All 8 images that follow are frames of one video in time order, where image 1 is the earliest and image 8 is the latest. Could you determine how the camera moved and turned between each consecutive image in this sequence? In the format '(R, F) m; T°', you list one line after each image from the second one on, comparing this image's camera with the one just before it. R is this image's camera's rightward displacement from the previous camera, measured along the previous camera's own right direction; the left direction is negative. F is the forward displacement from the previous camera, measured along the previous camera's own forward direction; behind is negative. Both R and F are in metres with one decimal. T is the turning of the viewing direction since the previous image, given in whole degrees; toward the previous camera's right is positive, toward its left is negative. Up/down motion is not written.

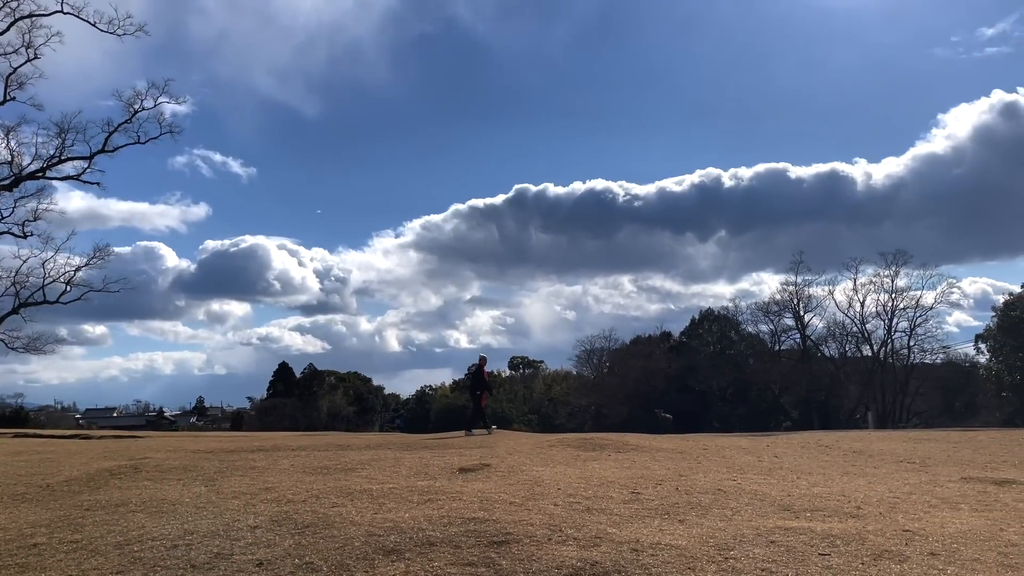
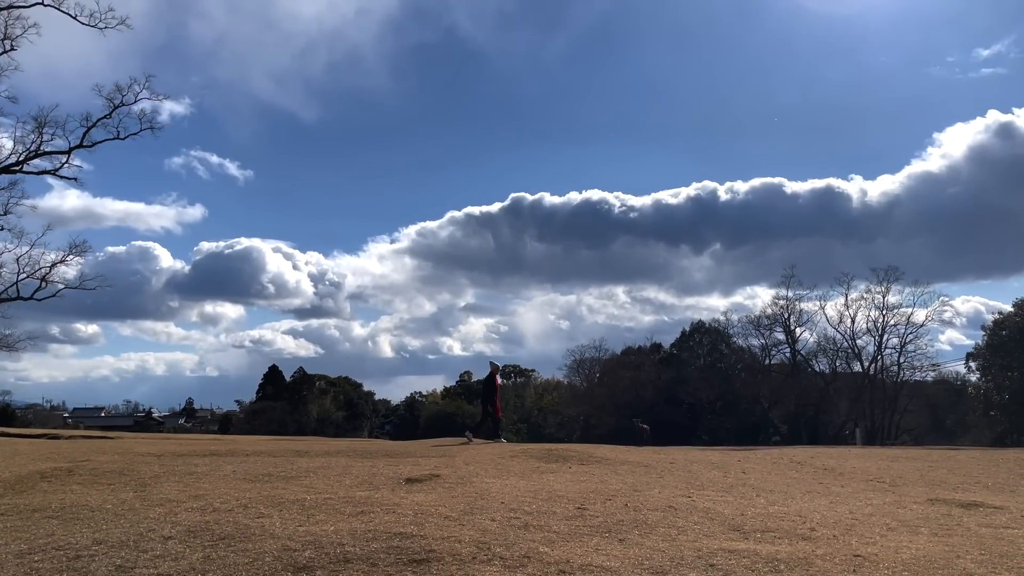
(+0.5, +0.4) m; 0°
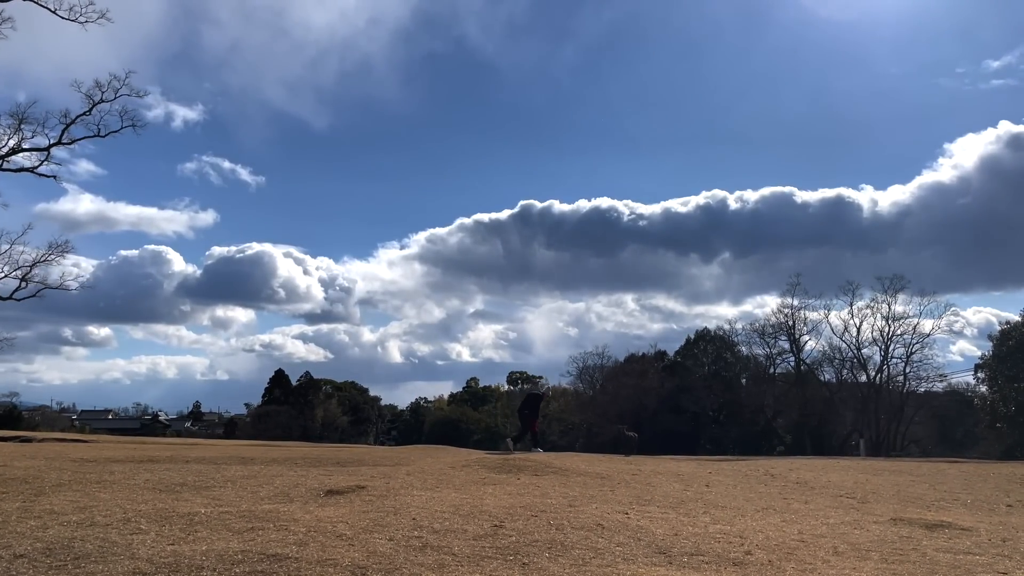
(+0.8, +0.8) m; -1°
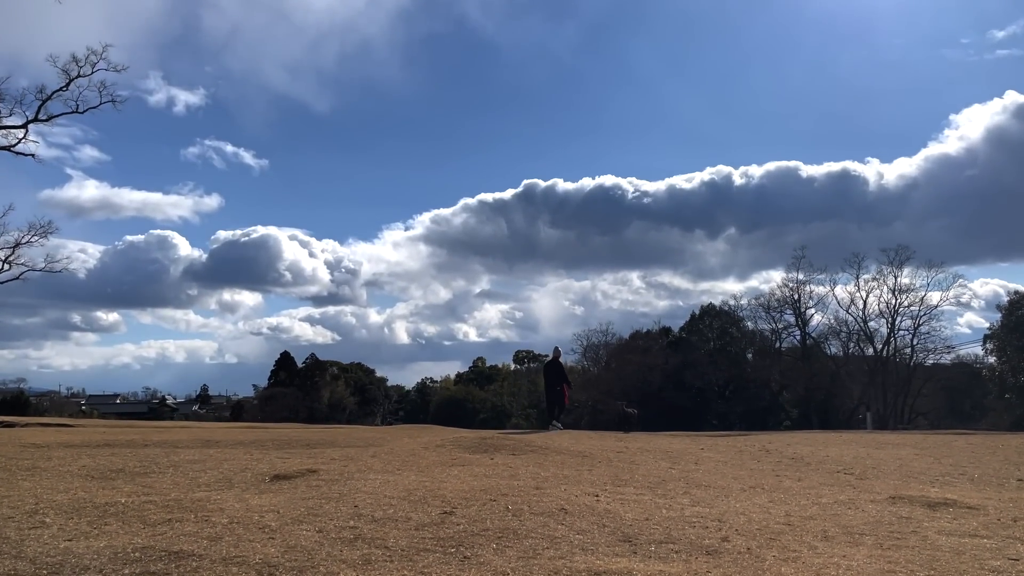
(+0.4, +0.8) m; 0°
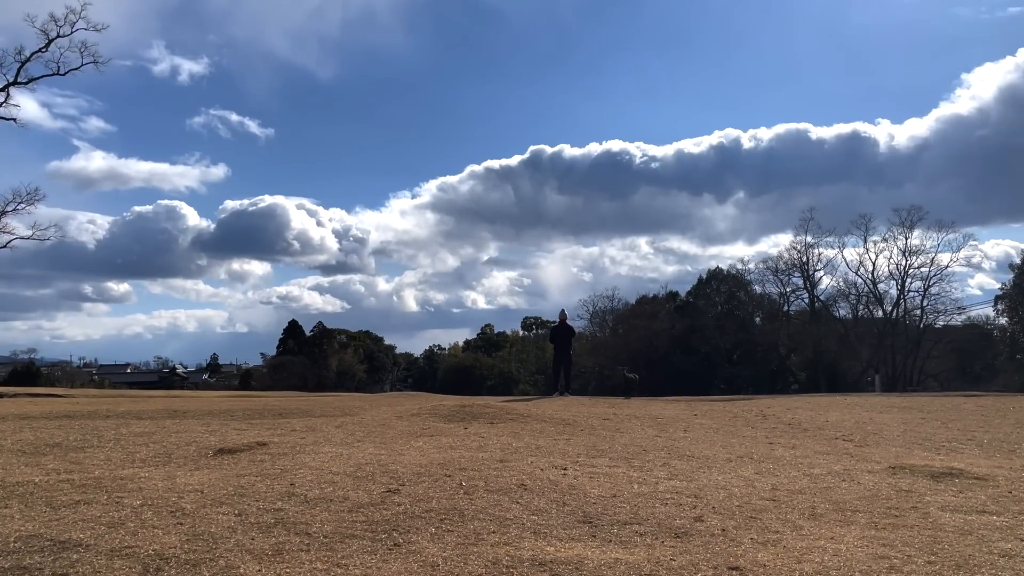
(+0.4, +0.8) m; -1°
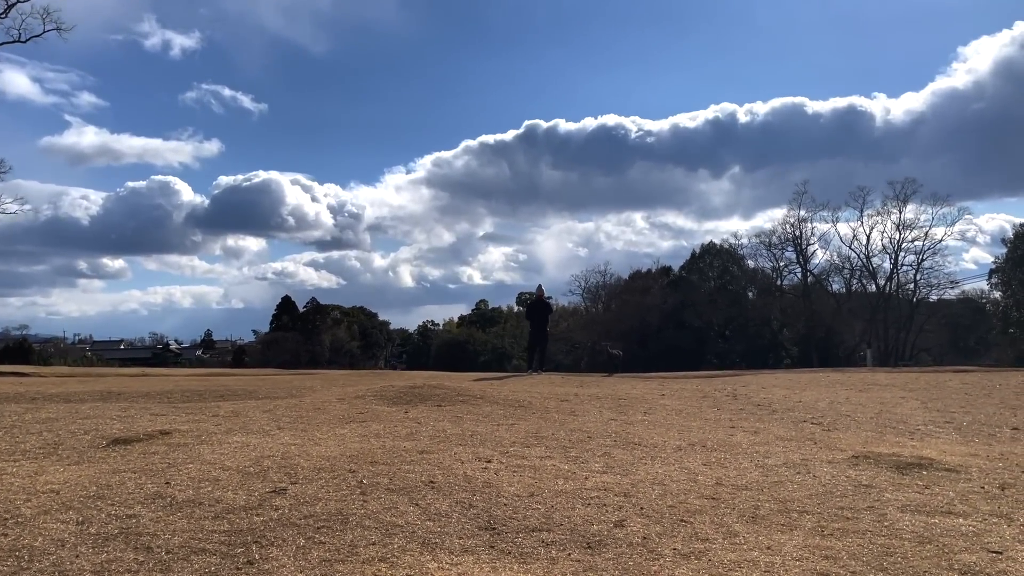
(+0.6, +0.8) m; 0°
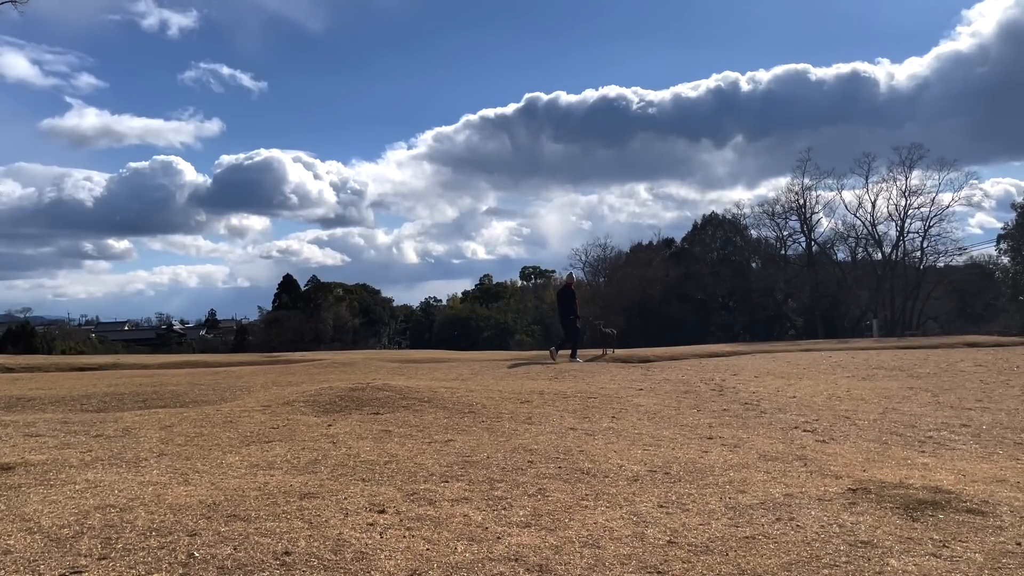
(+0.6, +1.4) m; 0°
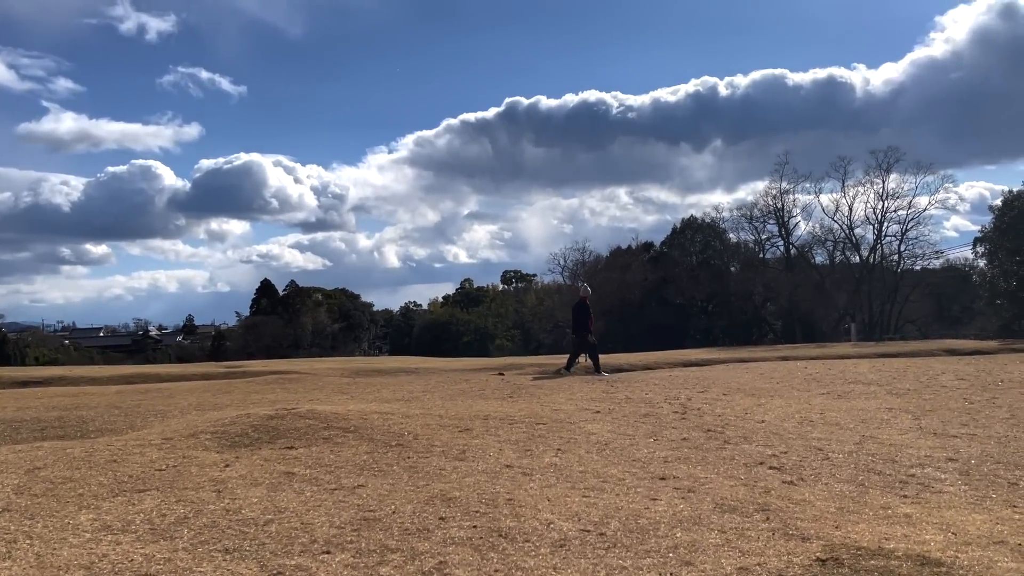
(+0.5, +1.0) m; +1°
